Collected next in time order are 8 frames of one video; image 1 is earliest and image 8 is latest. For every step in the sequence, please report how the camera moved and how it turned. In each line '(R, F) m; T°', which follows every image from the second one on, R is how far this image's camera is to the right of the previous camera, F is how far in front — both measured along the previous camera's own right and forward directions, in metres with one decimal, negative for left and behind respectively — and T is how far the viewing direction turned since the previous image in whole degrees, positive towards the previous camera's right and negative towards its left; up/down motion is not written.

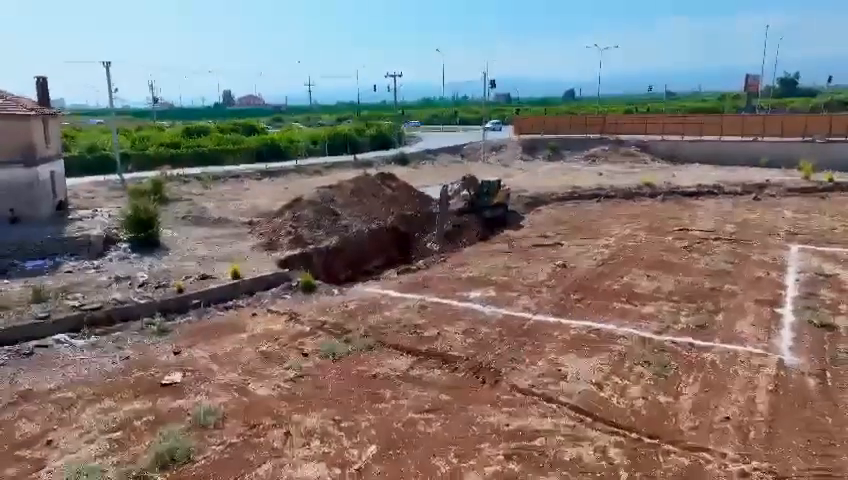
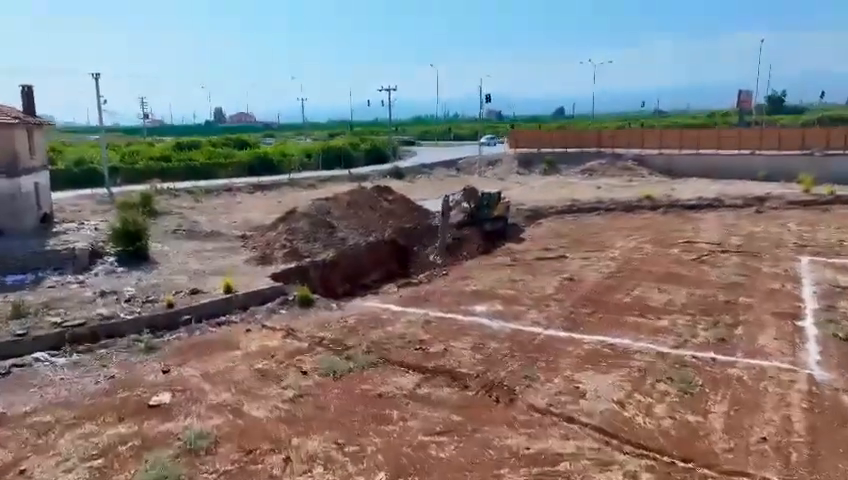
(-0.3, +0.8) m; +1°
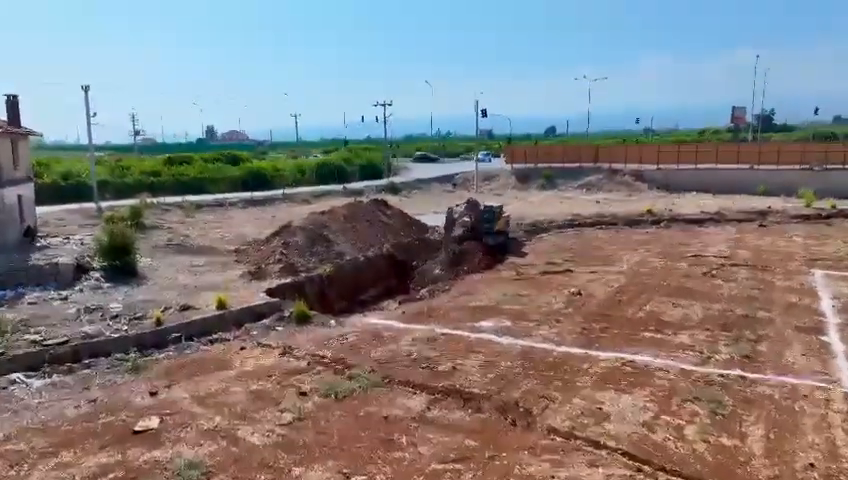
(-0.3, +0.8) m; +1°
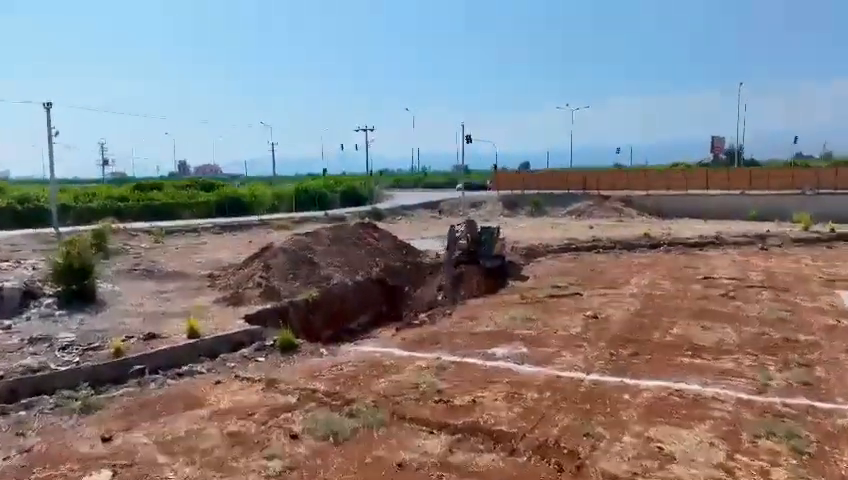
(-0.7, +2.0) m; +2°
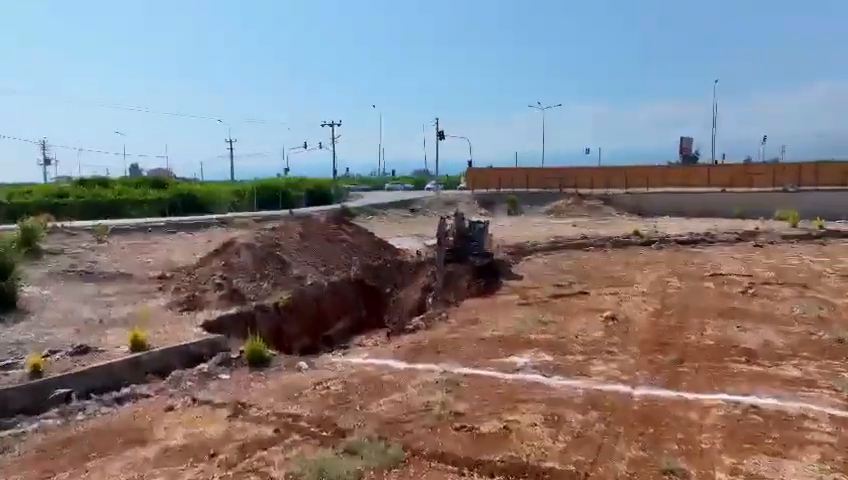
(-0.8, +2.6) m; +4°
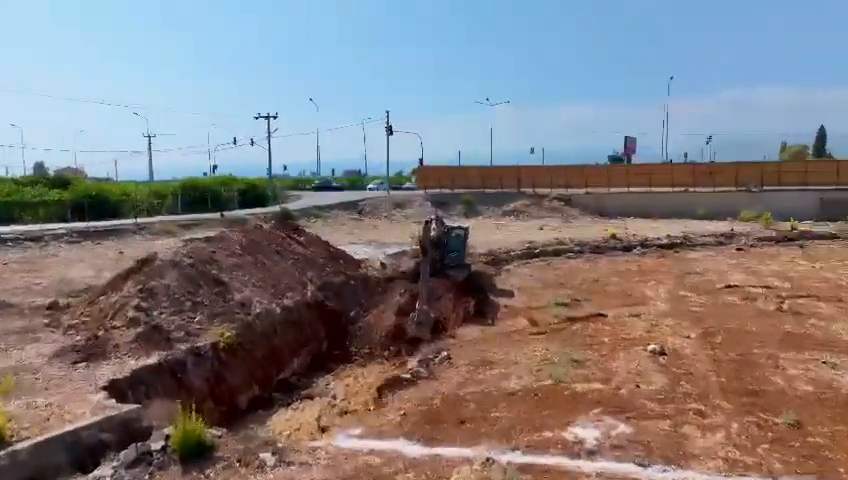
(-1.2, +3.9) m; +7°
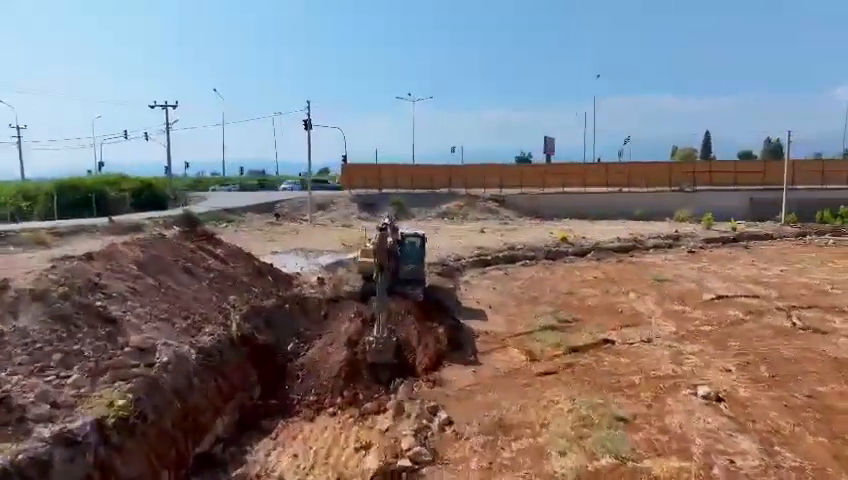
(-1.1, +3.5) m; +9°
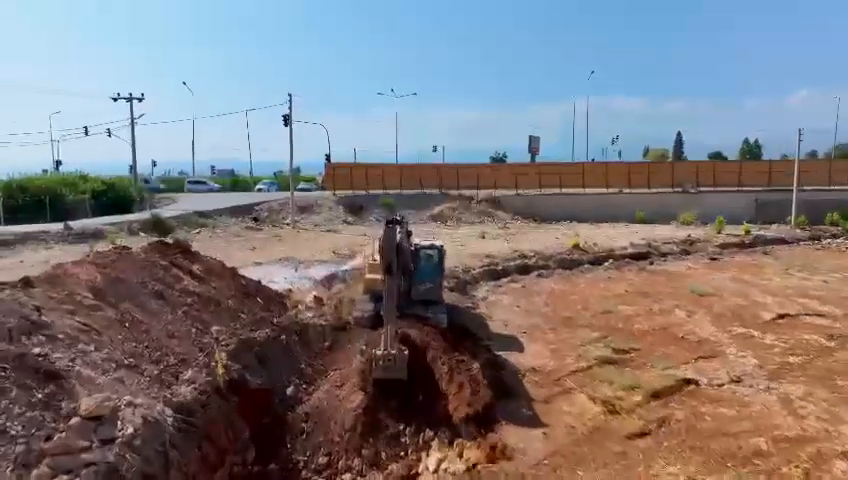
(-1.1, +2.6) m; +3°
